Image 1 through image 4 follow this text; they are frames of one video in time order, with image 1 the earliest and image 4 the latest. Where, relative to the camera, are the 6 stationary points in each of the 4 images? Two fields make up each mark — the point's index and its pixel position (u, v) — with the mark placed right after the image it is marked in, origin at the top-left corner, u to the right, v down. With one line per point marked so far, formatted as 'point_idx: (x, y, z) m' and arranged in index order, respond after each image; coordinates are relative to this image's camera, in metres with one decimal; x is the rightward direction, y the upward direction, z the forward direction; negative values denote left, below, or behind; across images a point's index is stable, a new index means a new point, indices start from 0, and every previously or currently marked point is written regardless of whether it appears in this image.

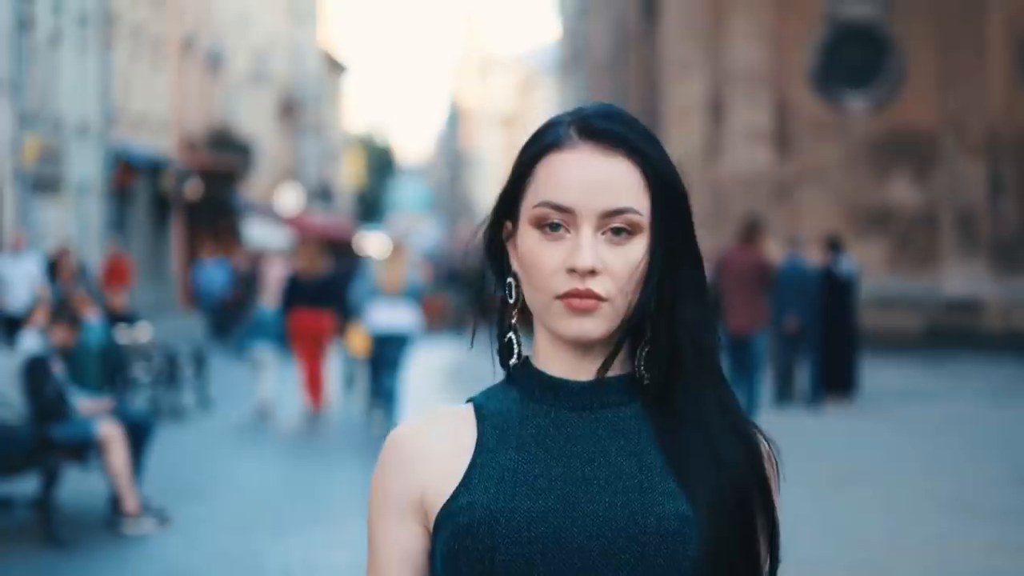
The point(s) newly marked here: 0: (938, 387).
0: (+5.1, -1.2, +18.5) m
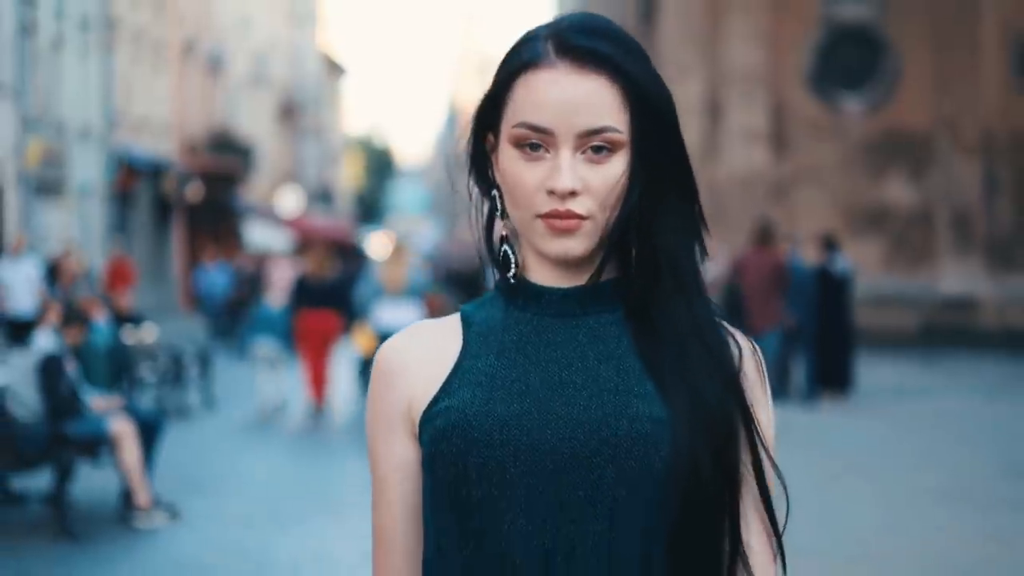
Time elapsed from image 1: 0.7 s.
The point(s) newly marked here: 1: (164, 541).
0: (+5.1, -1.2, +18.7) m
1: (-1.9, -1.4, +8.3) m
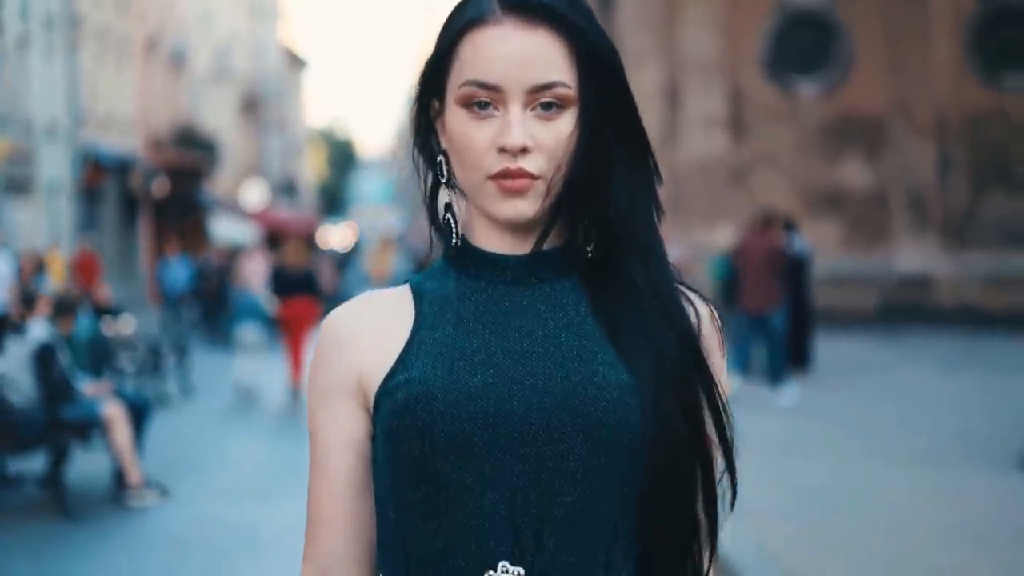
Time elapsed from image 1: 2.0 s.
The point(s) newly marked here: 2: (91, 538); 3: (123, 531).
0: (+4.7, -0.9, +19.3) m
1: (-2.0, -1.3, +8.7) m
2: (-2.3, -1.4, +8.4) m
3: (-2.1, -1.3, +8.5) m
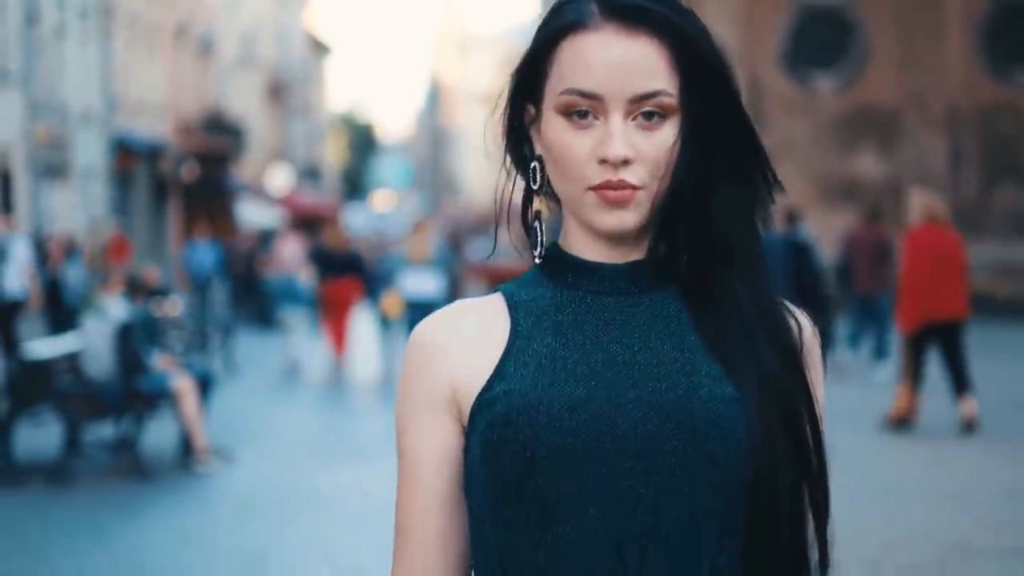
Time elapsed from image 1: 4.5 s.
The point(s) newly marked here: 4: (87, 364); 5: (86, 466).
0: (+5.0, -0.7, +20.0) m
1: (-1.8, -1.2, +9.6) m
2: (-2.1, -1.3, +9.3) m
3: (-1.9, -1.2, +9.4) m
4: (-2.7, -0.5, +9.7) m
5: (-2.8, -1.2, +10.1) m
